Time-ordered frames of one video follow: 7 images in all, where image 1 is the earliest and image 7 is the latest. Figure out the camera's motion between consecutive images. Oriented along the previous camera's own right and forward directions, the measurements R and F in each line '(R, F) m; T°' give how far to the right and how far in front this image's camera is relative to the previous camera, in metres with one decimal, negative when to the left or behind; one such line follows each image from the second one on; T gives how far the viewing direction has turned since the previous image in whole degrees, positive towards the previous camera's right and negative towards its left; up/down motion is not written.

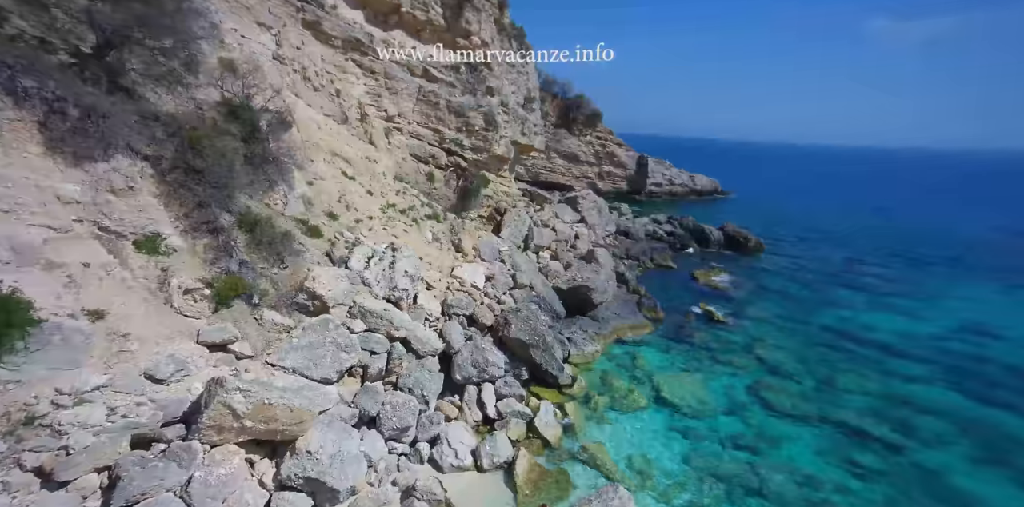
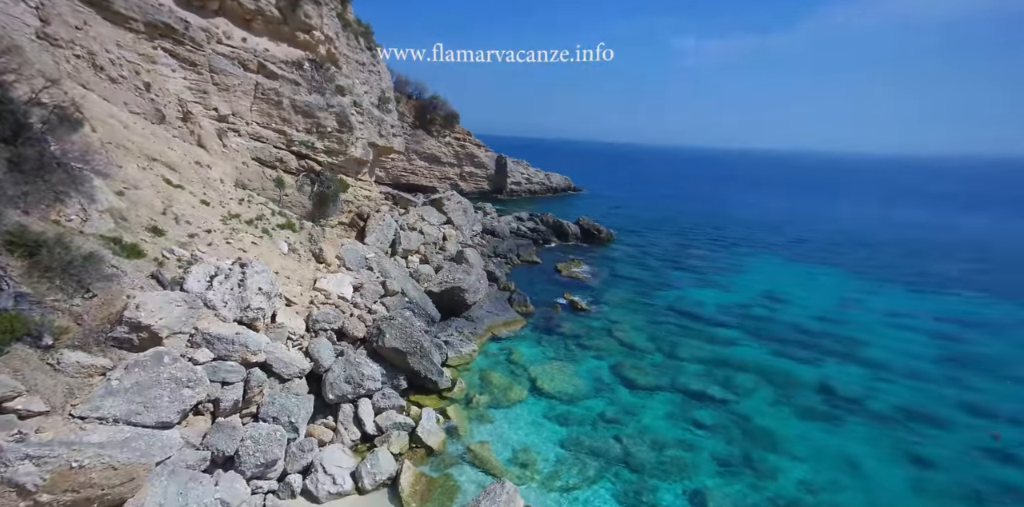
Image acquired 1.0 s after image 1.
(+0.1, +0.3) m; +14°
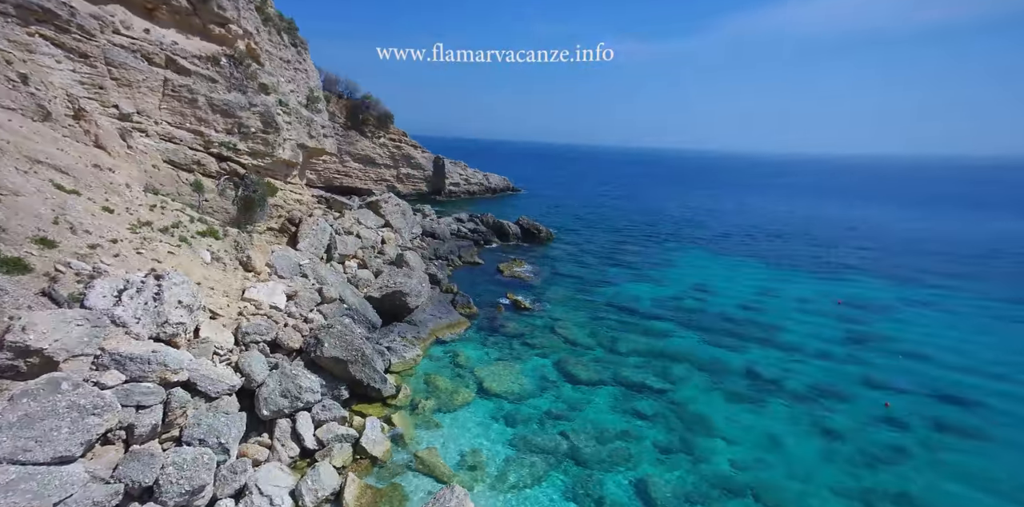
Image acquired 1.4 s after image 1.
(+0.1, +0.3) m; +6°
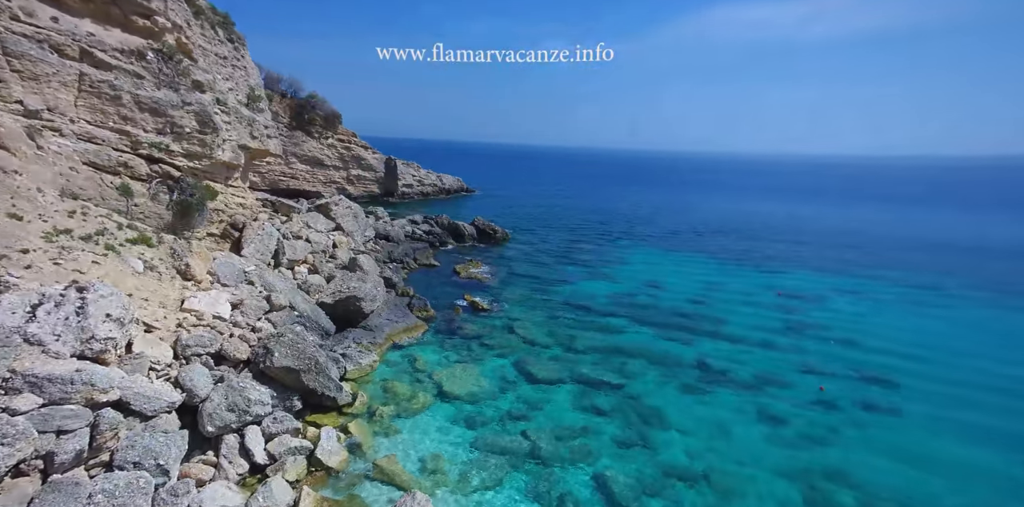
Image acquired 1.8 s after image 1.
(+0.1, +0.3) m; +5°
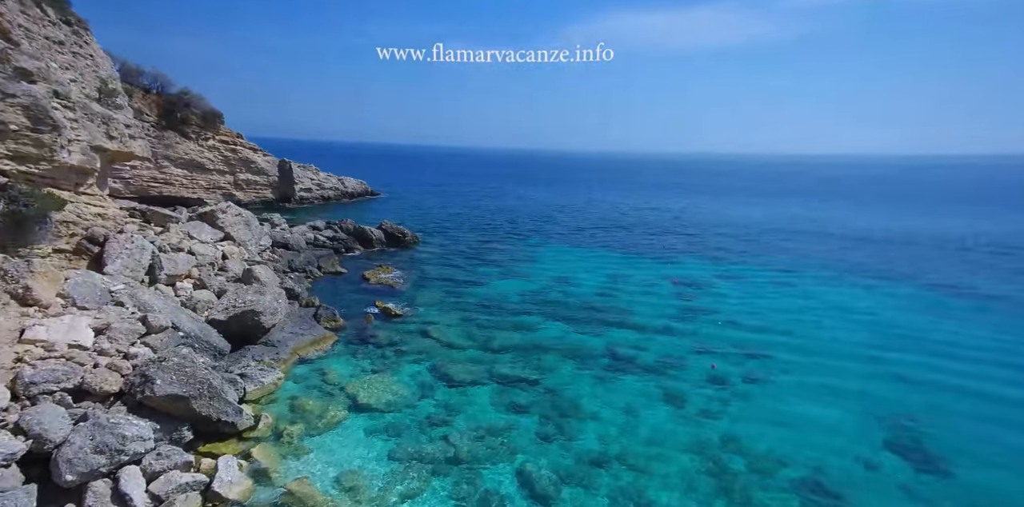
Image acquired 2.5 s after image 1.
(+0.4, +1.0) m; +9°
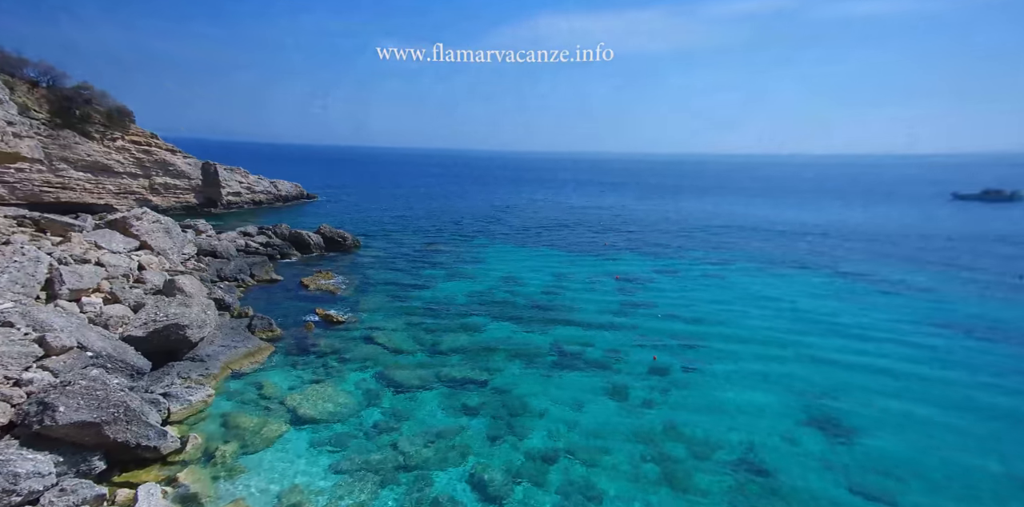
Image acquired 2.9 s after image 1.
(+0.4, +1.1) m; +6°
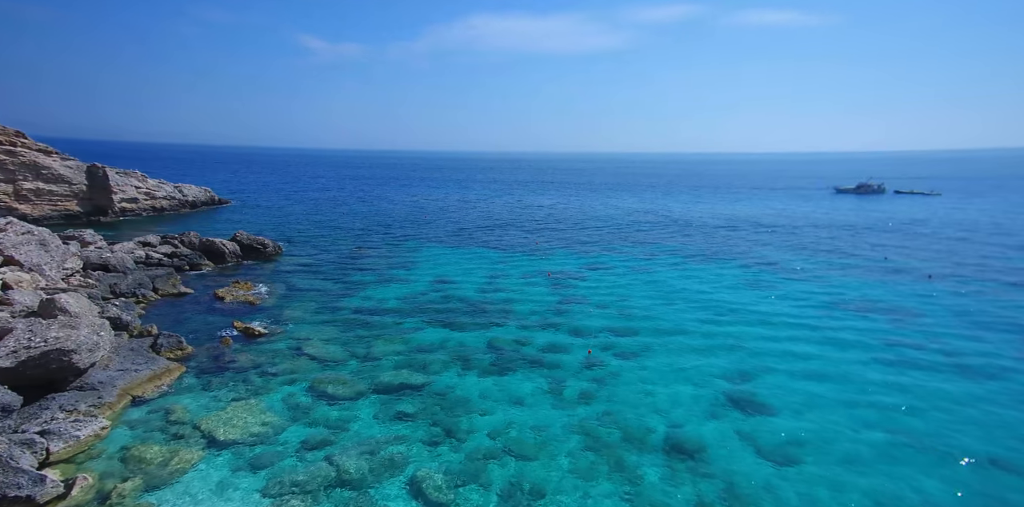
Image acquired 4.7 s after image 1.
(+0.5, +2.7) m; +7°
